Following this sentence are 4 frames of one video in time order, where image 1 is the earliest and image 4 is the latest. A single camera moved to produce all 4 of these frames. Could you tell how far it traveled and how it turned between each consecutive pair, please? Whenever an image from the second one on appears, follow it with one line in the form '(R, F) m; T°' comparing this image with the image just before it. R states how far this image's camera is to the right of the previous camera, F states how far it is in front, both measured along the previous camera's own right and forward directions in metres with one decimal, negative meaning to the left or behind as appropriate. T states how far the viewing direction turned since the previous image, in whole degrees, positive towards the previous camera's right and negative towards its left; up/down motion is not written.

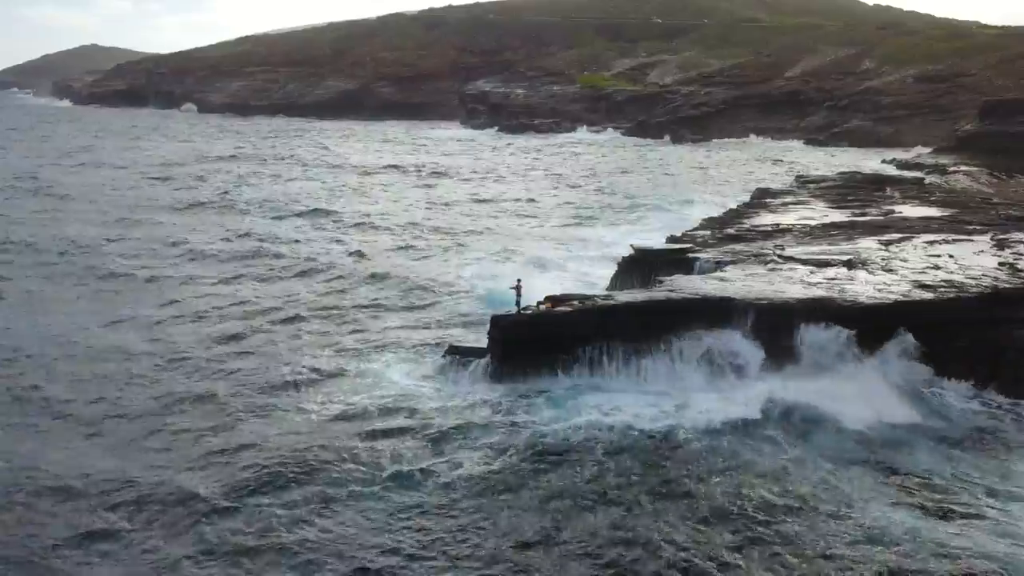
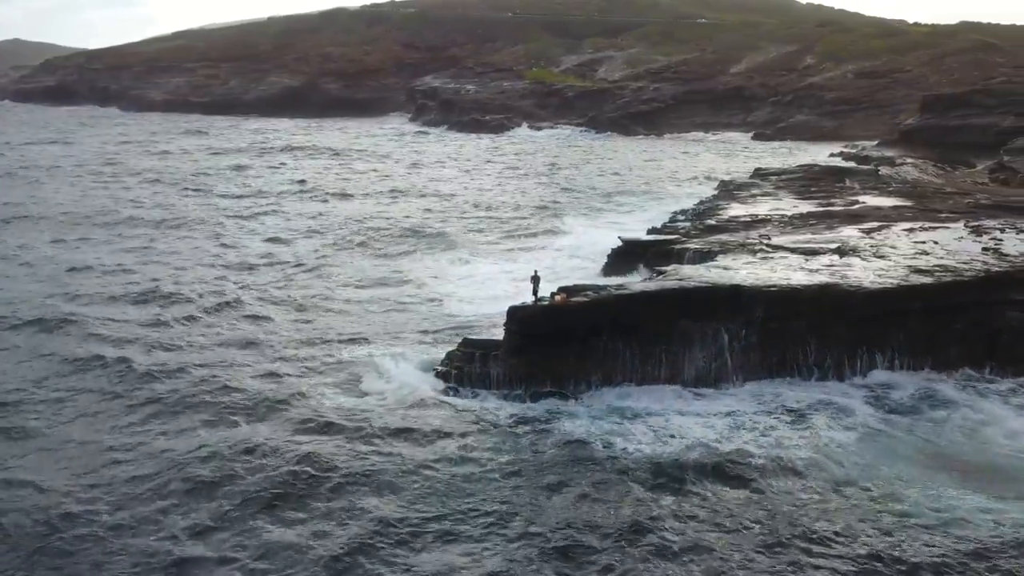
(-1.3, +0.1) m; +5°
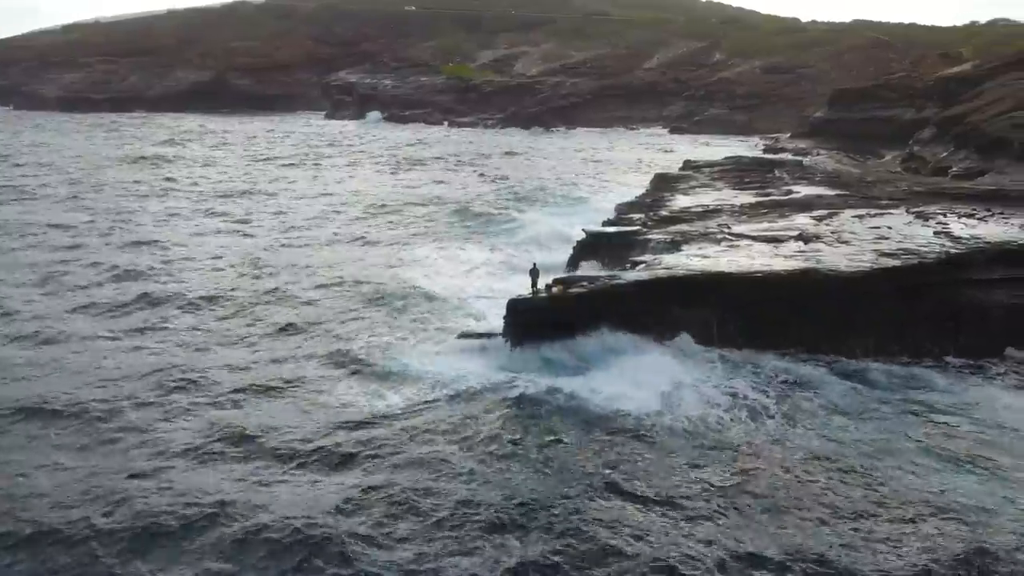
(-1.5, +0.1) m; +7°
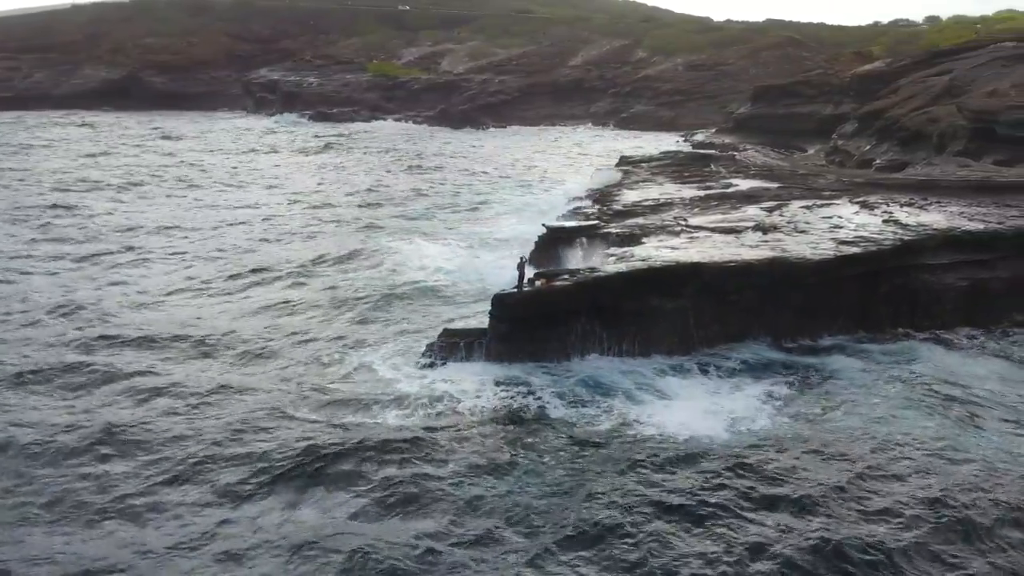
(-1.1, 0.0) m; +6°
